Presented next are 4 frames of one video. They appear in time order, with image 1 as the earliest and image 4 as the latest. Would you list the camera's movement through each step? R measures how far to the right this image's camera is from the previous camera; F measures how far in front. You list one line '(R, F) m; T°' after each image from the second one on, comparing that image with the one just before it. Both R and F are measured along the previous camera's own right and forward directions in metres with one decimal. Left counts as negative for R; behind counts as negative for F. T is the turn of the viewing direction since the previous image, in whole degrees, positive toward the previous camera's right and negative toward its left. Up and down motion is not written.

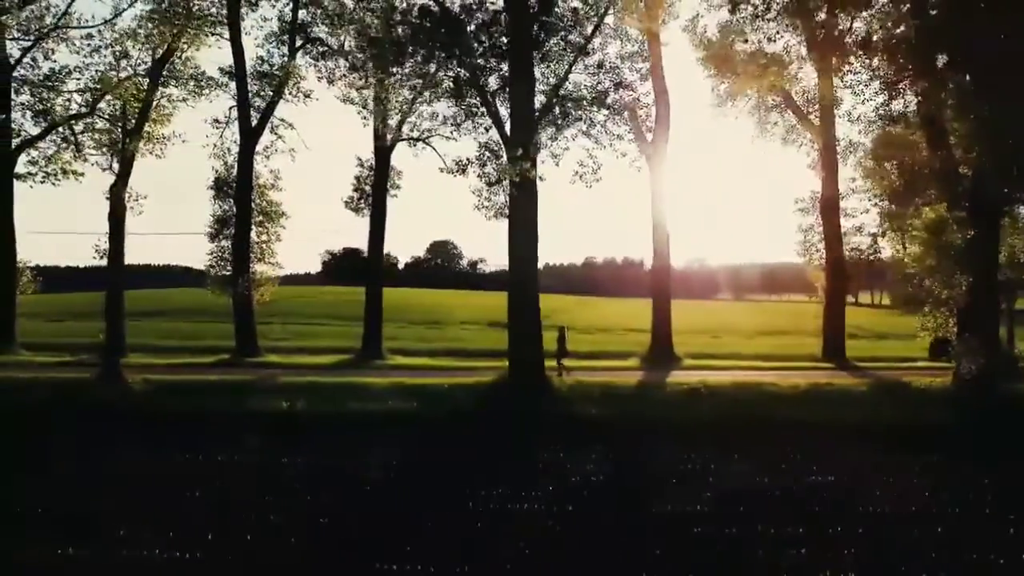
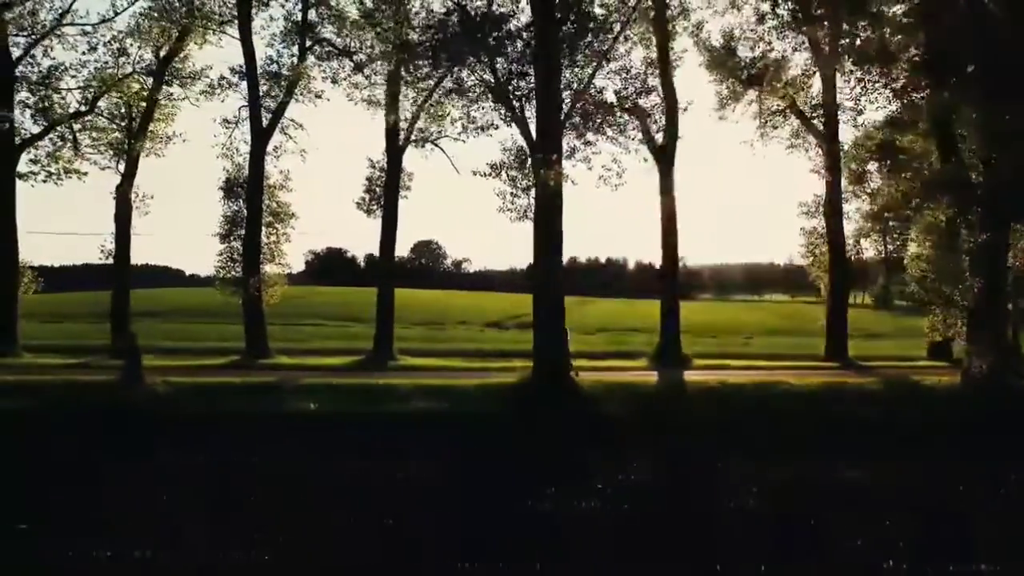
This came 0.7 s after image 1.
(-1.4, -0.2) m; +2°
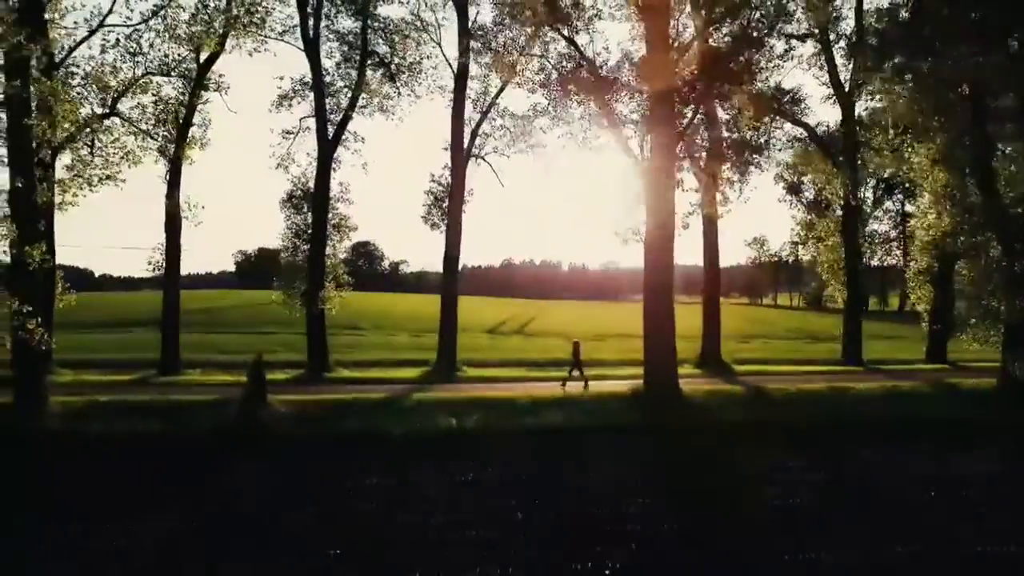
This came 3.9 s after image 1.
(-6.4, -0.6) m; +10°
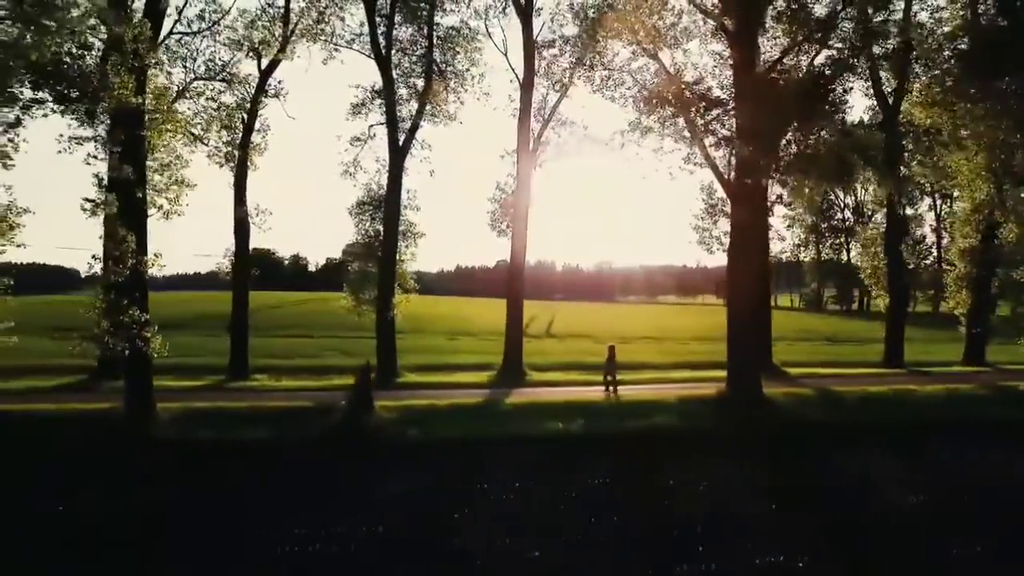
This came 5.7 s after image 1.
(-3.3, -0.5) m; +3°
